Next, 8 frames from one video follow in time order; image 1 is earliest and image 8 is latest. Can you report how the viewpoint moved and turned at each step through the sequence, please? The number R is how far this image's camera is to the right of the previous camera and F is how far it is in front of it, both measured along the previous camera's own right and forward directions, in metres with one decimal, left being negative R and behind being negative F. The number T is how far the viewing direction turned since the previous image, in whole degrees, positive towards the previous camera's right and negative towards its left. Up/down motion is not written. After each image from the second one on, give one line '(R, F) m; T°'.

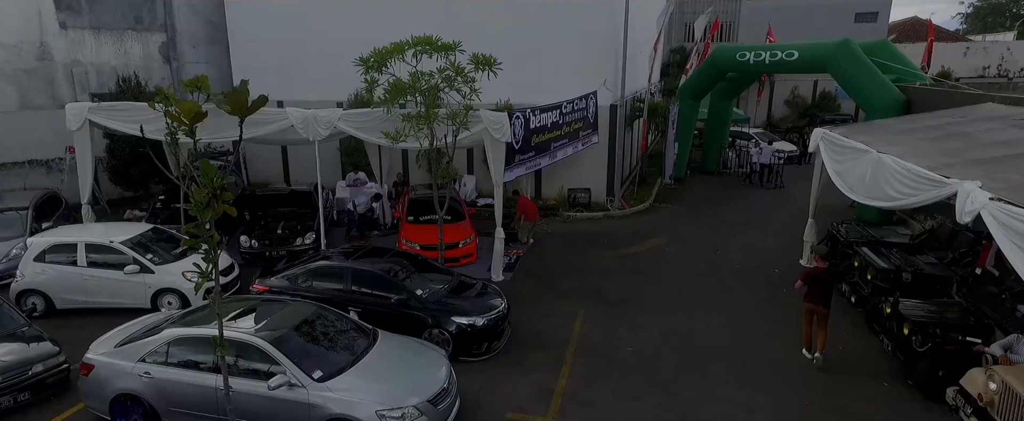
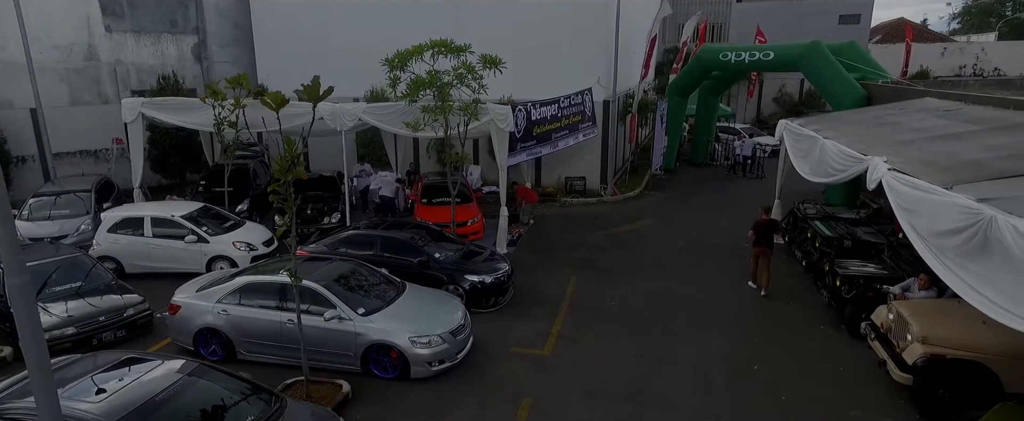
(0.0, -1.8) m; 0°
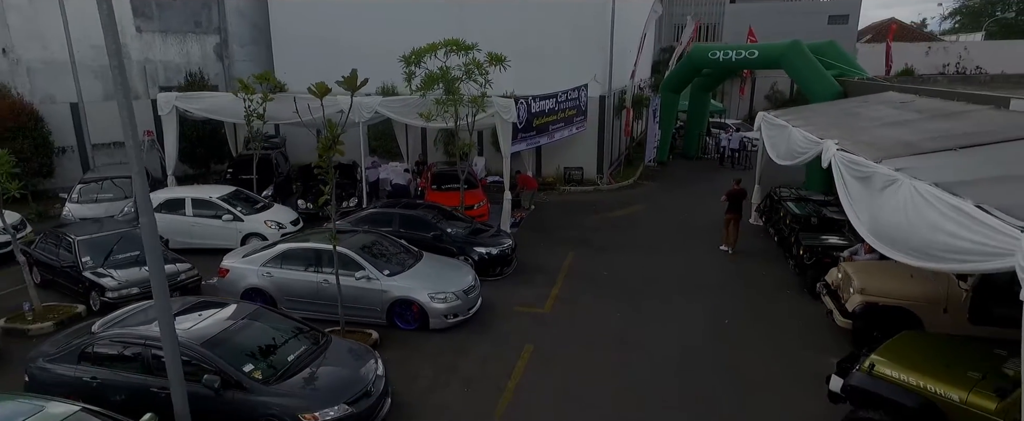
(-0.1, -1.4) m; 0°
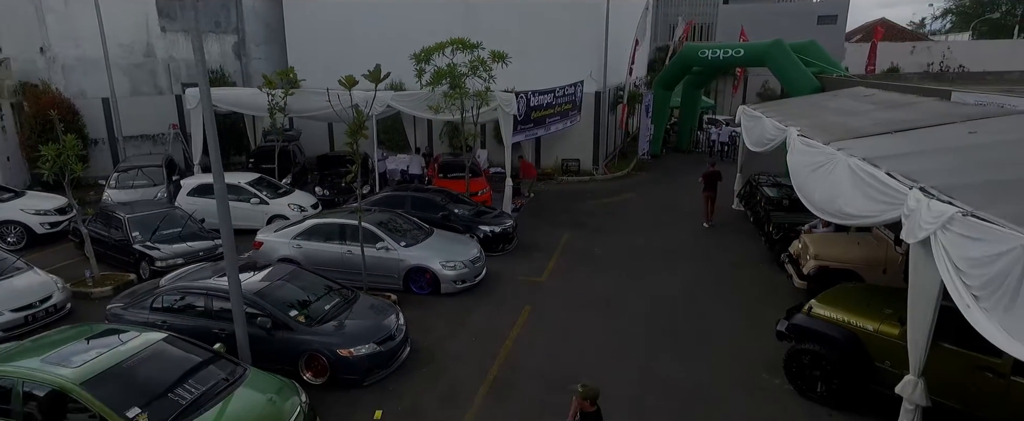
(0.0, -1.4) m; 0°
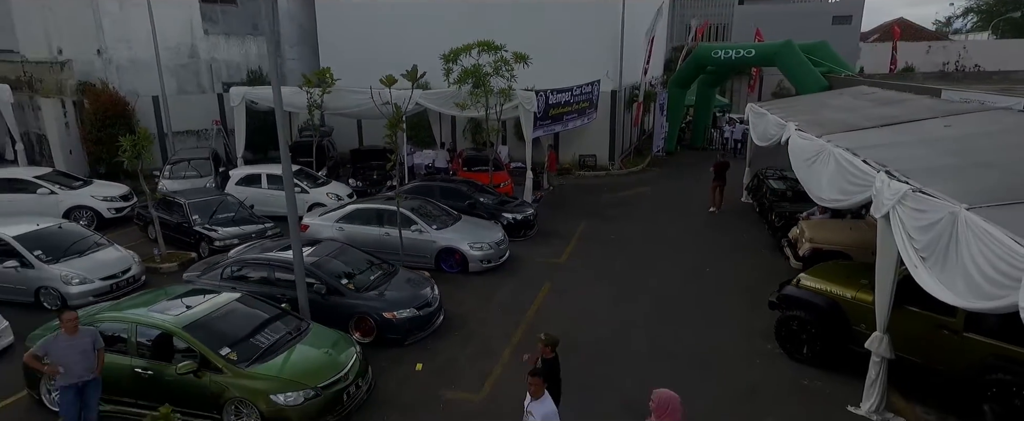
(-0.1, -1.2) m; -2°
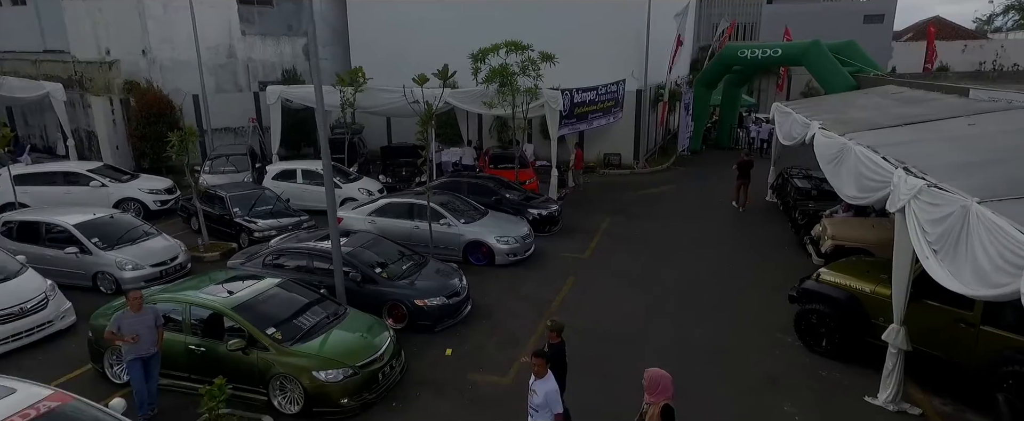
(0.0, -0.4) m; -2°
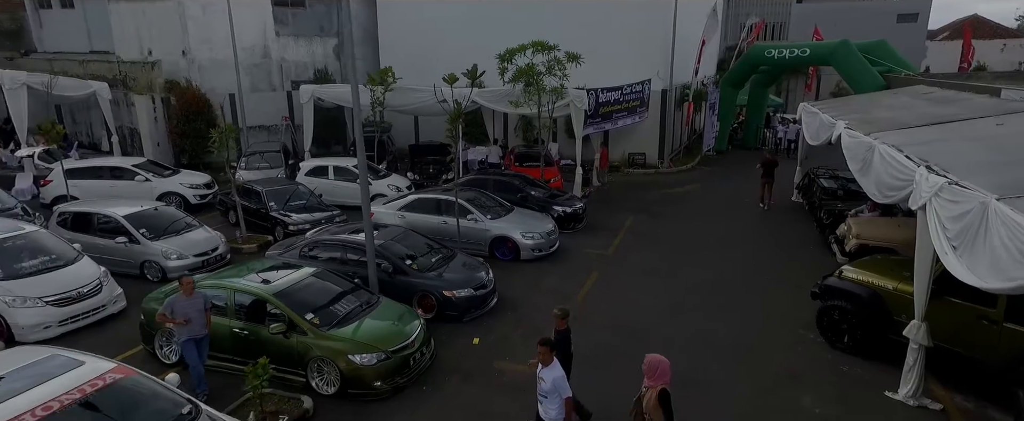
(0.0, -0.3) m; -2°
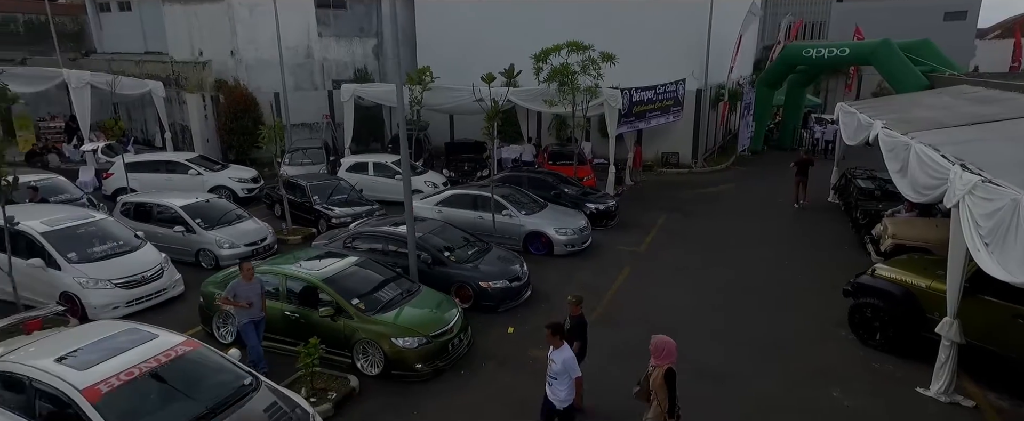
(-0.1, -0.3) m; -3°
